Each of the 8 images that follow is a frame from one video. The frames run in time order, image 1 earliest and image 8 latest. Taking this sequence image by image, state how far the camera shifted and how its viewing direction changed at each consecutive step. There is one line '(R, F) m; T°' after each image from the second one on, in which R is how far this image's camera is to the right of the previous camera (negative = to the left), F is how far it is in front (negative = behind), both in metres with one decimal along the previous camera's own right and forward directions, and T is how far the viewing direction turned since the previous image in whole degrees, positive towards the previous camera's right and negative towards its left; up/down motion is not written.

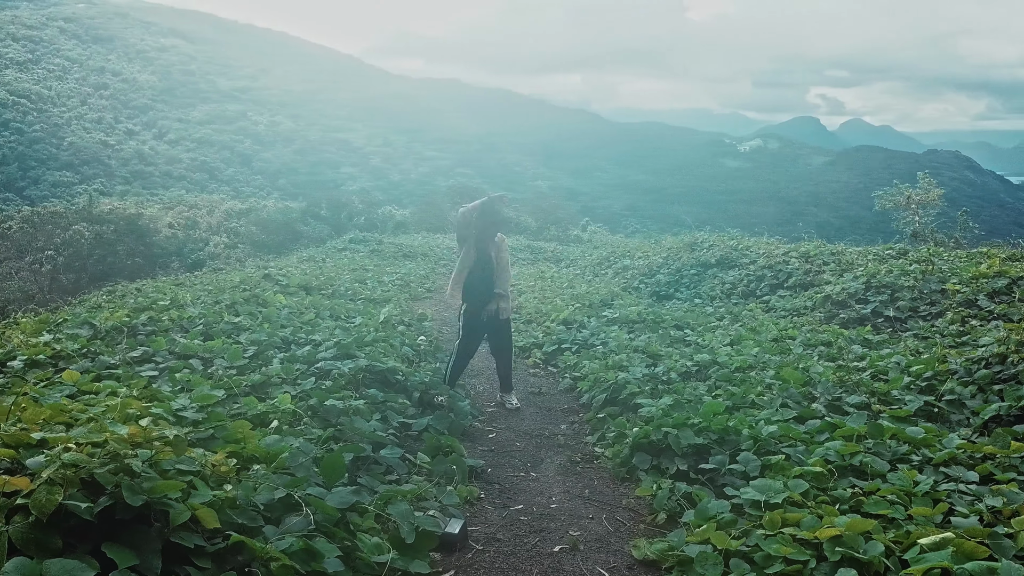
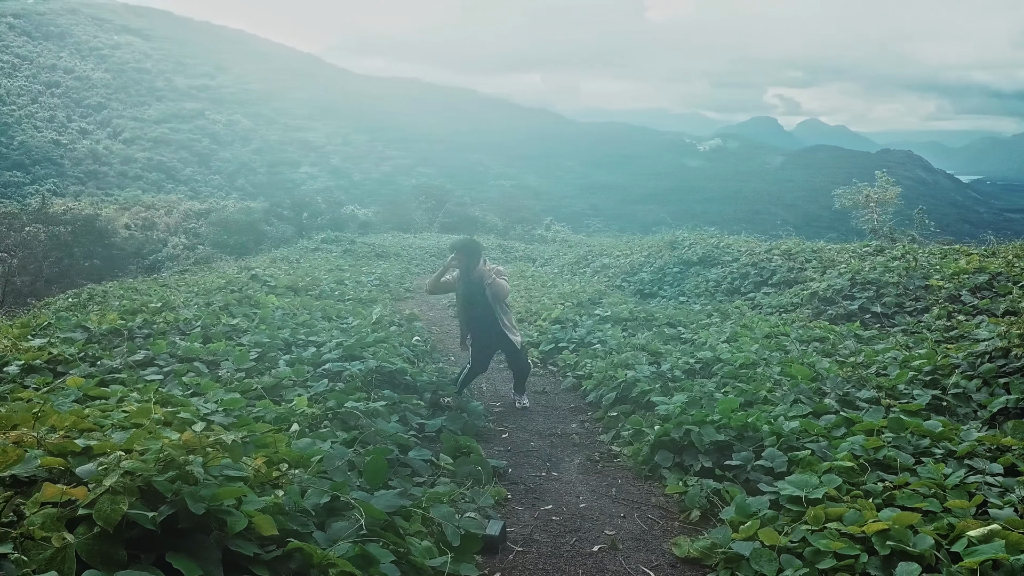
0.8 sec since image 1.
(-0.3, 0.0) m; +3°
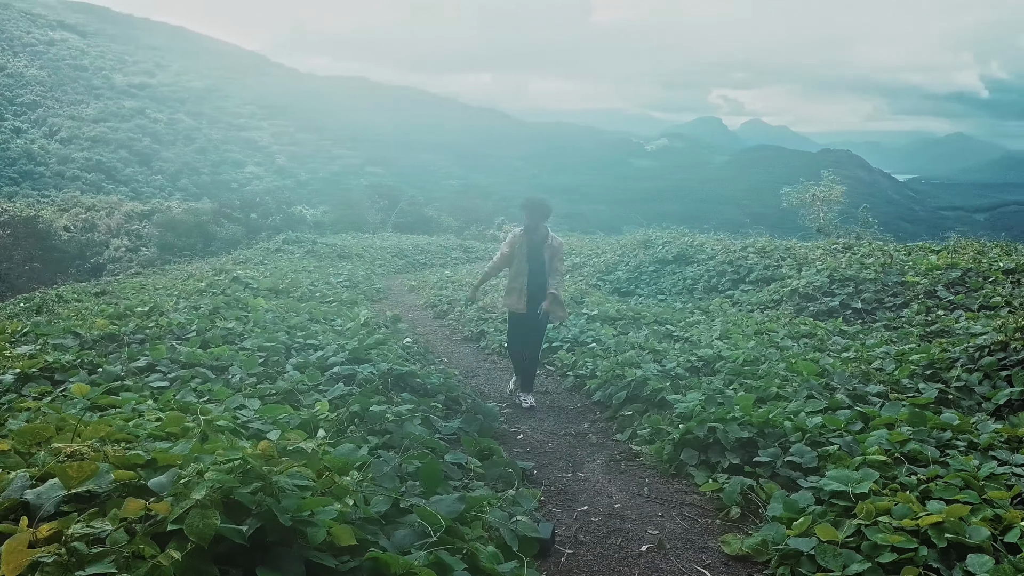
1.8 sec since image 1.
(-0.4, +0.1) m; +3°
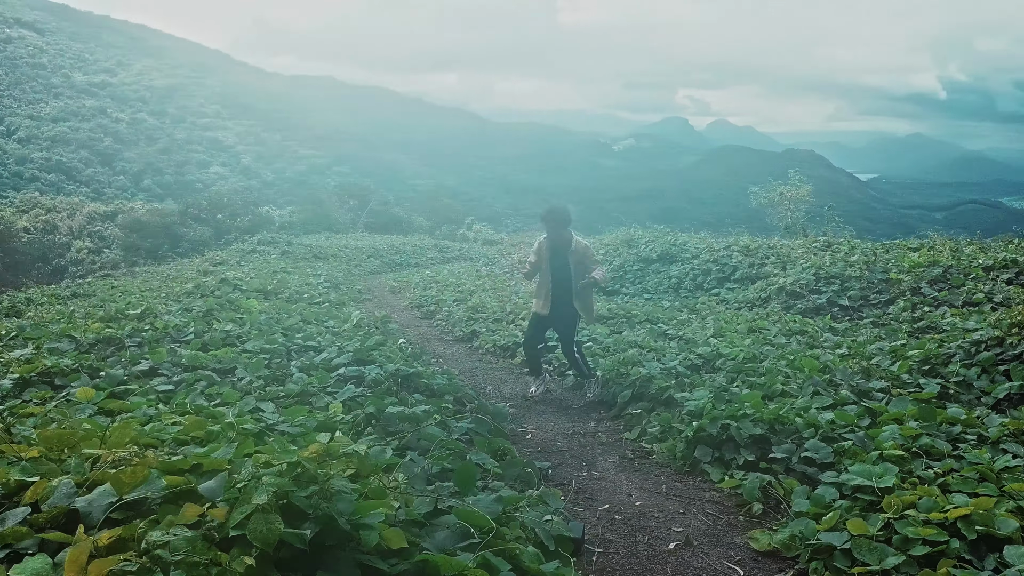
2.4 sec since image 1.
(-0.2, 0.0) m; +2°
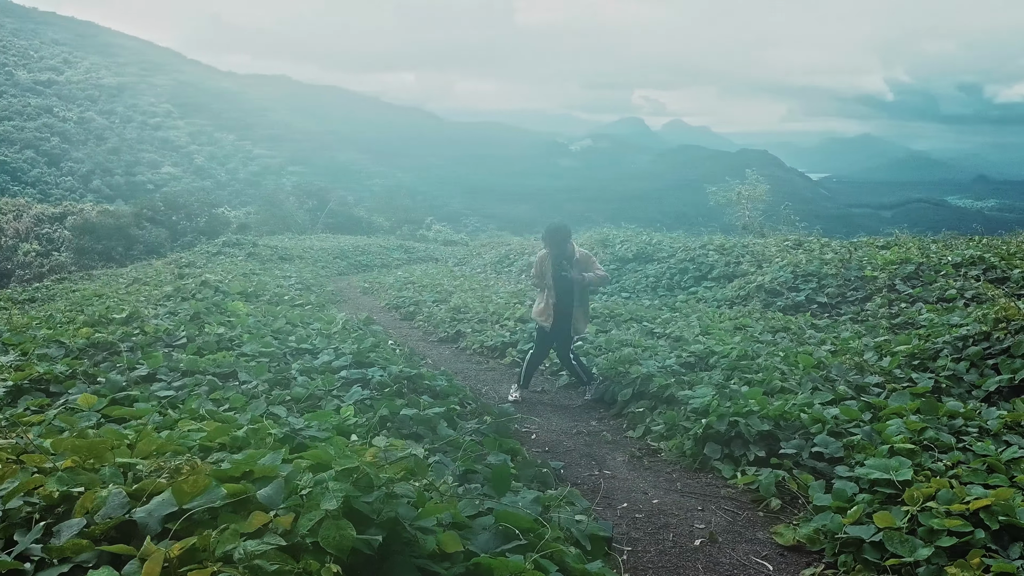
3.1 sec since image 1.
(-0.3, 0.0) m; +3°
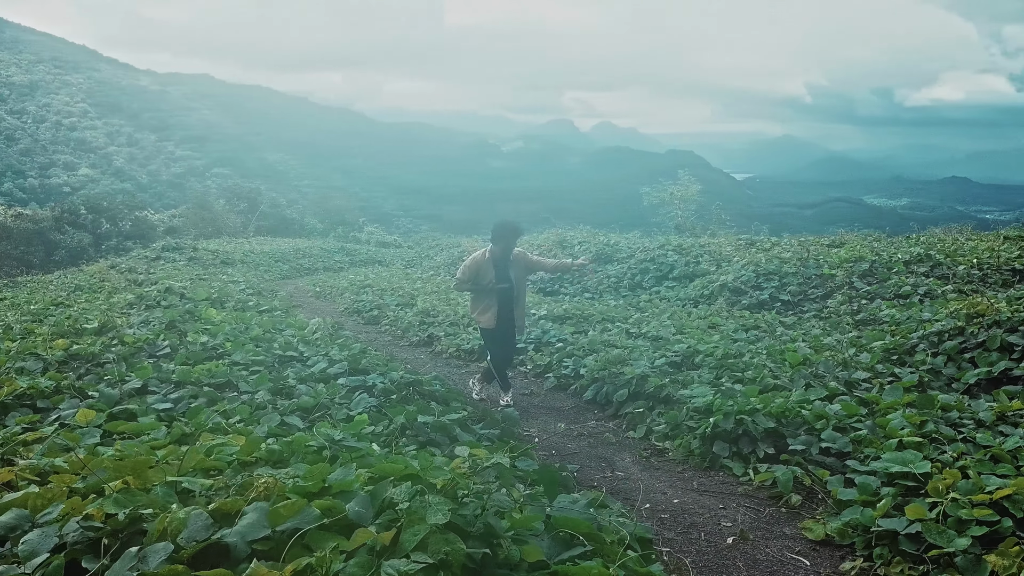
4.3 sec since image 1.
(-0.4, 0.0) m; +5°
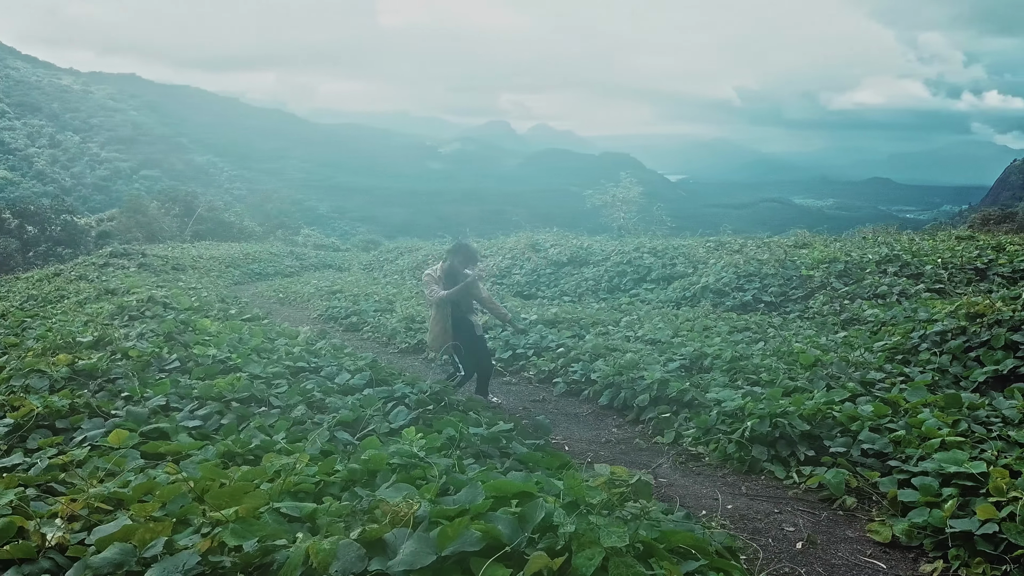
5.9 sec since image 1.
(-0.6, +0.1) m; +4°
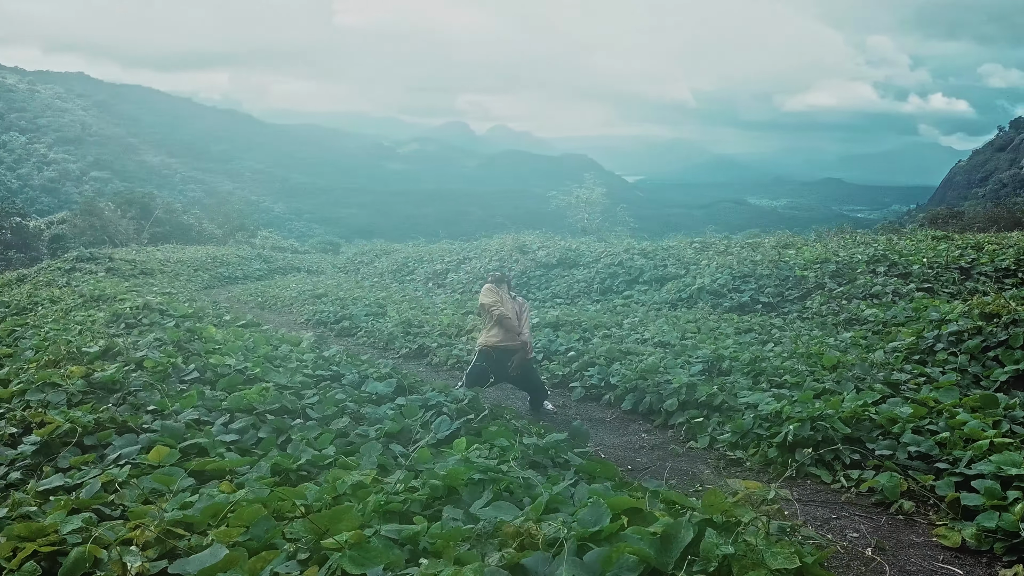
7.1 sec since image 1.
(-0.5, +0.1) m; +3°
